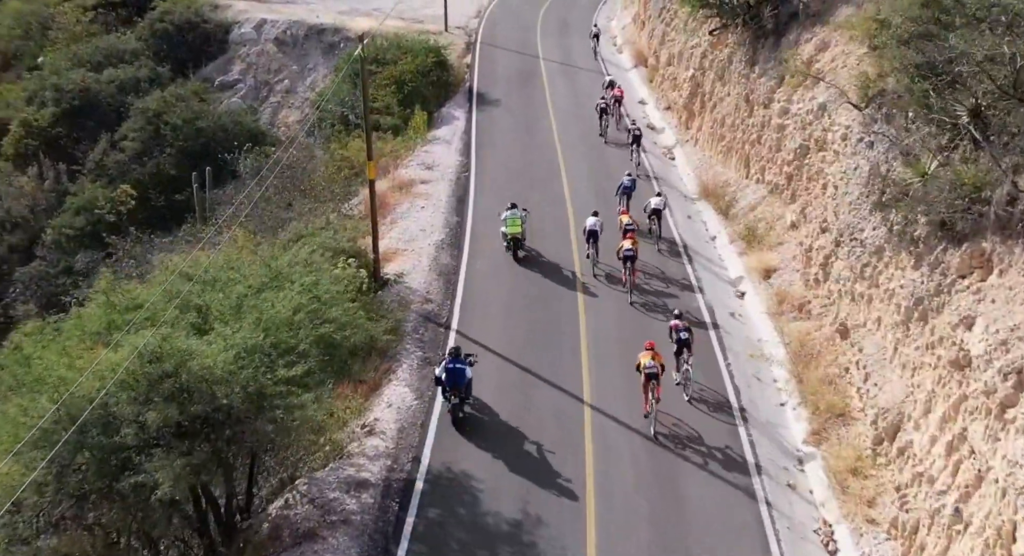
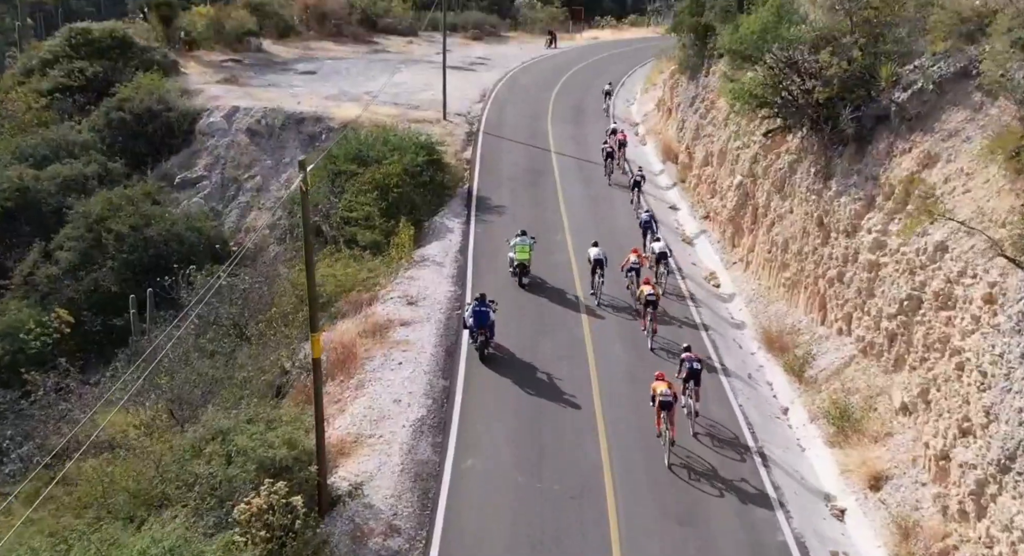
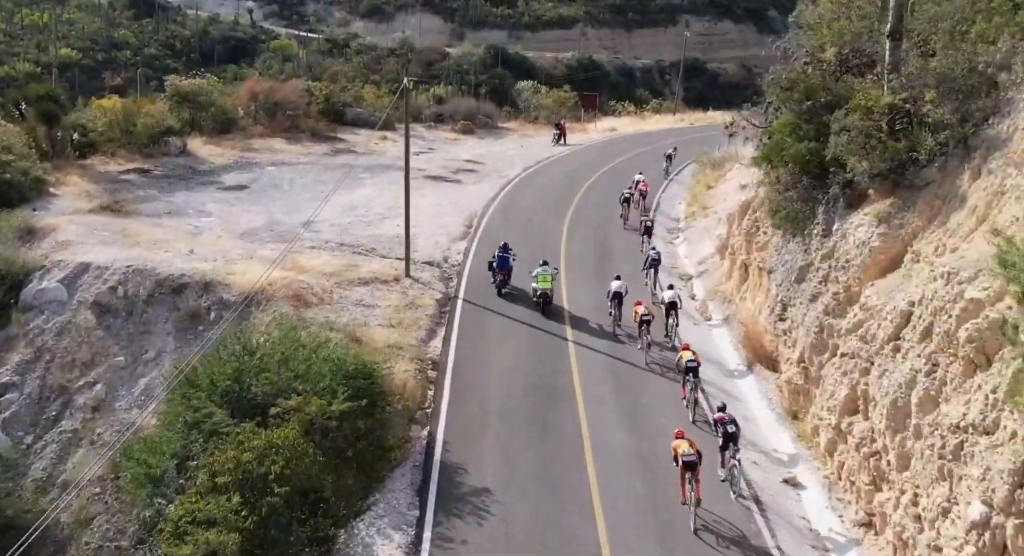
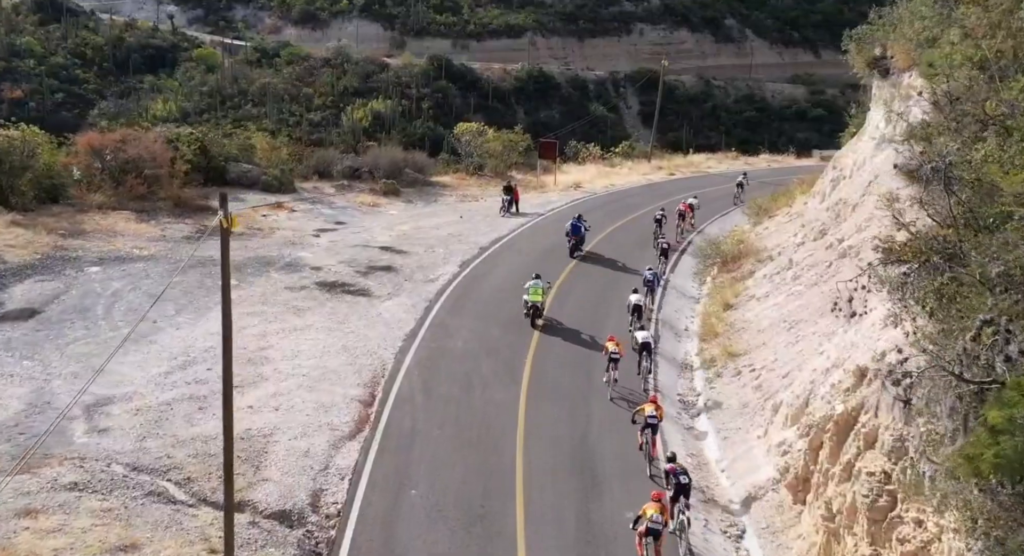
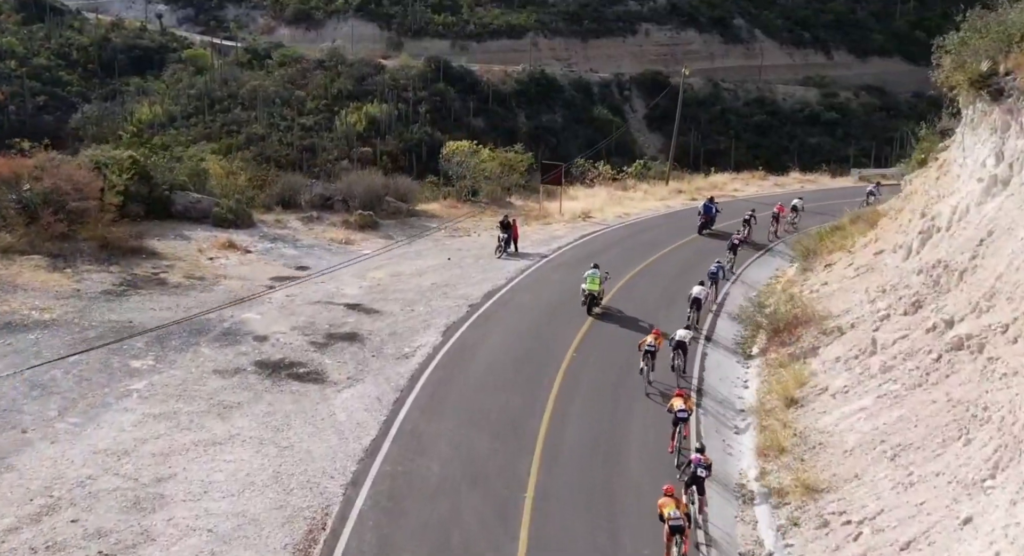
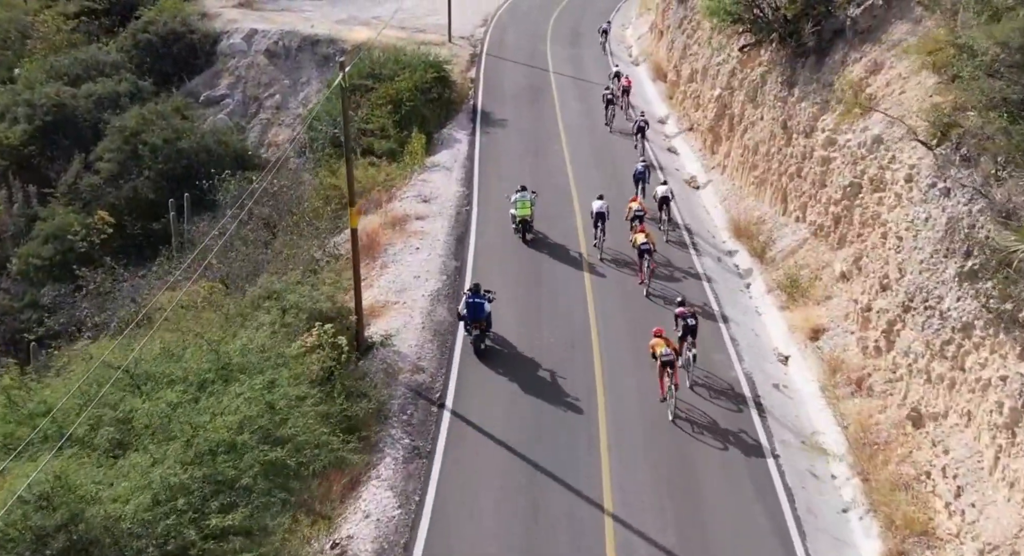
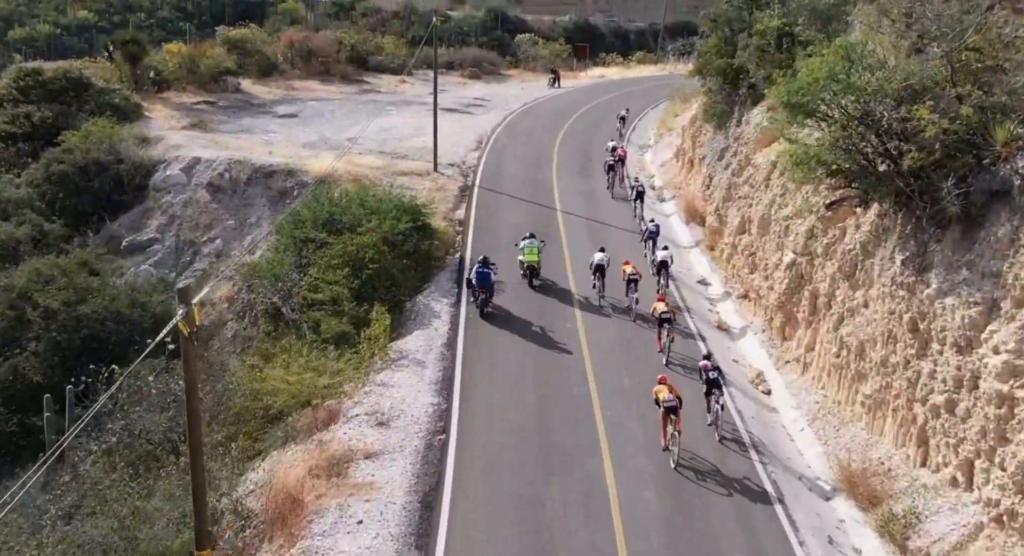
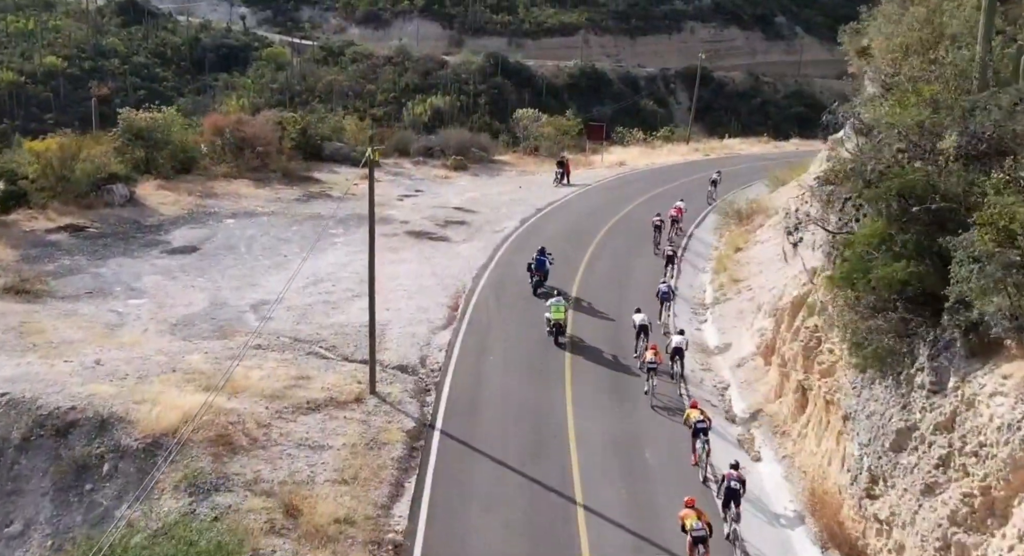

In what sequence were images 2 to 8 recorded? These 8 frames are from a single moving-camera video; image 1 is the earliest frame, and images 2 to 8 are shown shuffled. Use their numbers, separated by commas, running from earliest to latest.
6, 2, 7, 3, 8, 4, 5
